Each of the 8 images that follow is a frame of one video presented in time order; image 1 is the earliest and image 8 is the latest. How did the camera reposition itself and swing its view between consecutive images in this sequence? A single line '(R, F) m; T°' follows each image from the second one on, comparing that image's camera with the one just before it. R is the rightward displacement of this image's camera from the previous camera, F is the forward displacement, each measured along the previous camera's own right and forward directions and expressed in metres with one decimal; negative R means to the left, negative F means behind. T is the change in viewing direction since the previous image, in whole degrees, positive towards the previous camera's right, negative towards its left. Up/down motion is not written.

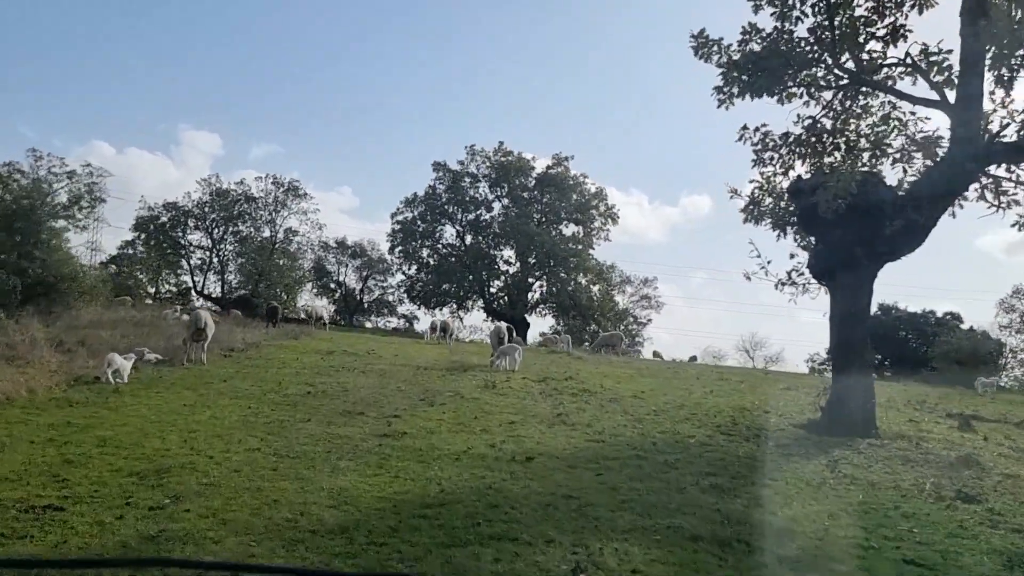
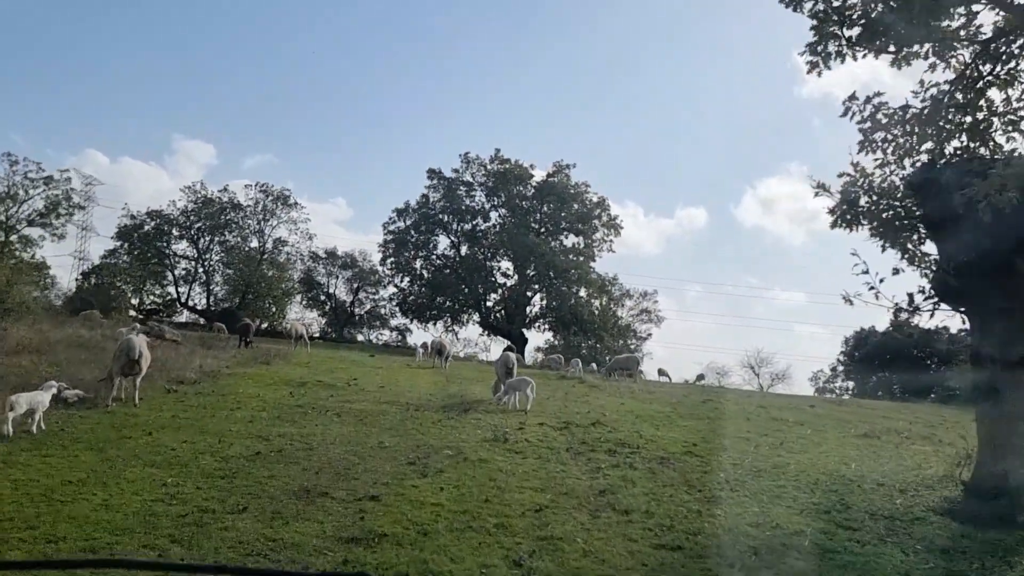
(-0.4, +4.5) m; 0°
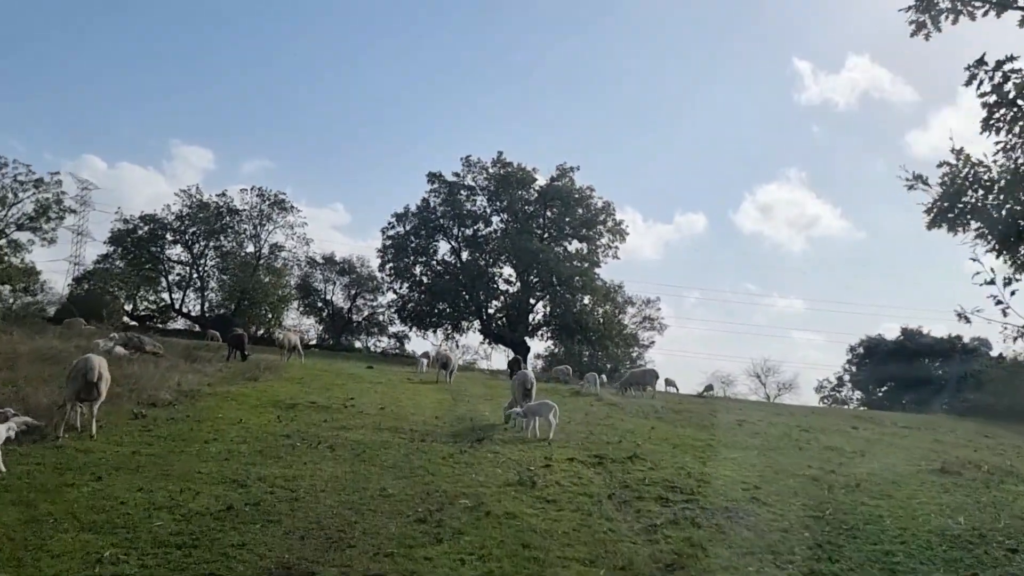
(-0.5, +2.6) m; 0°
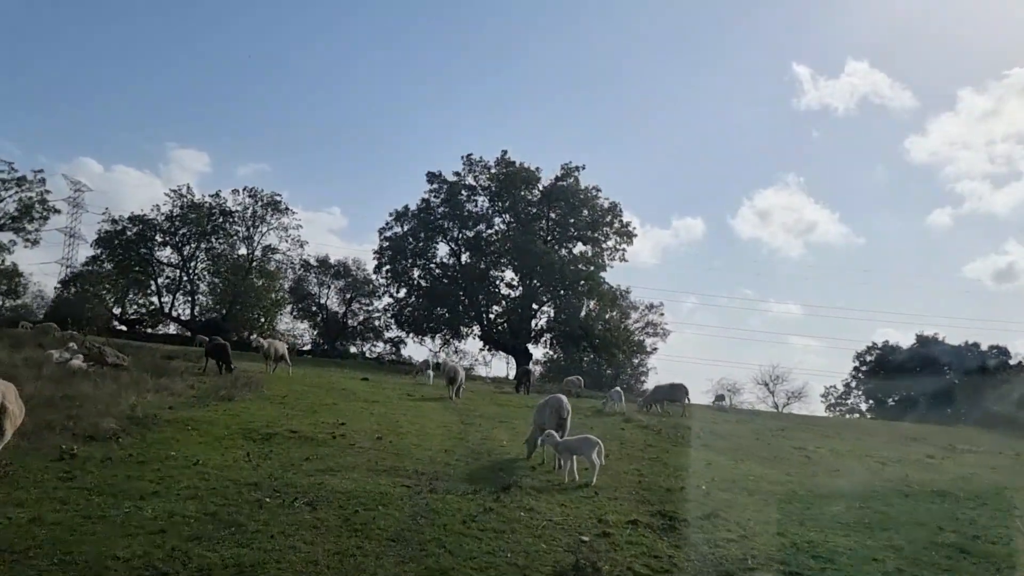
(-0.6, +3.7) m; 0°
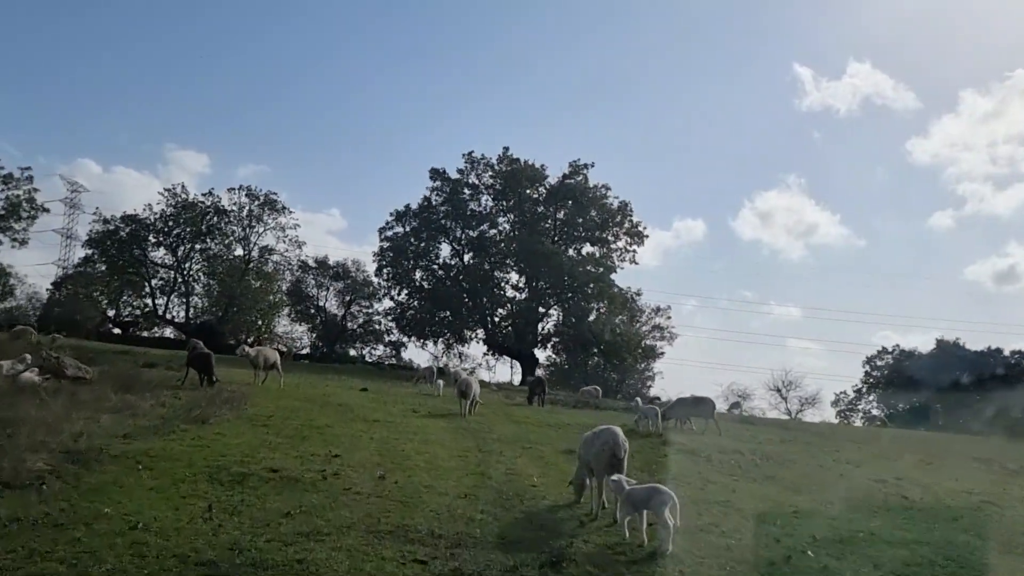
(-0.6, +3.4) m; 0°
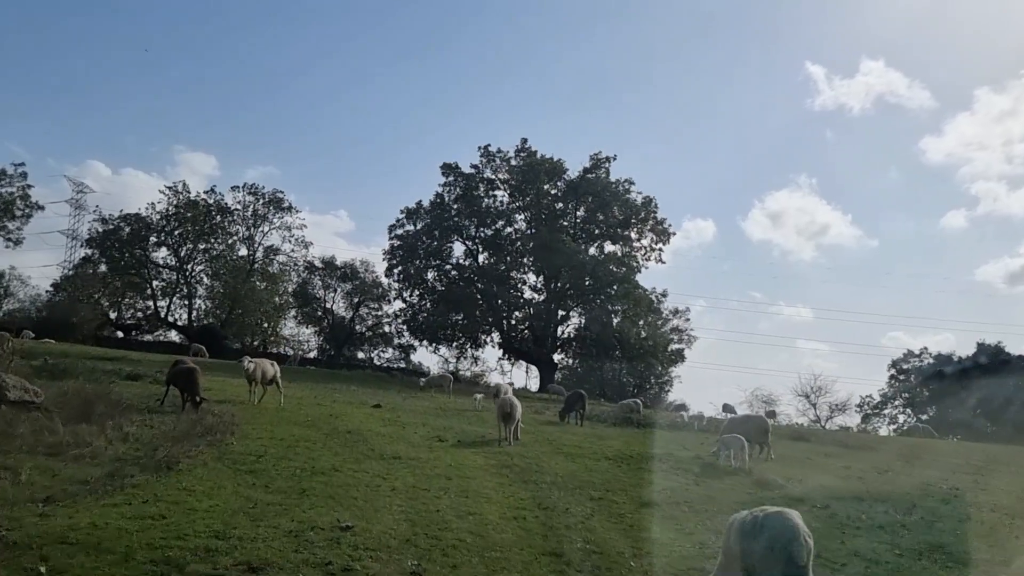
(-1.0, +4.6) m; 0°
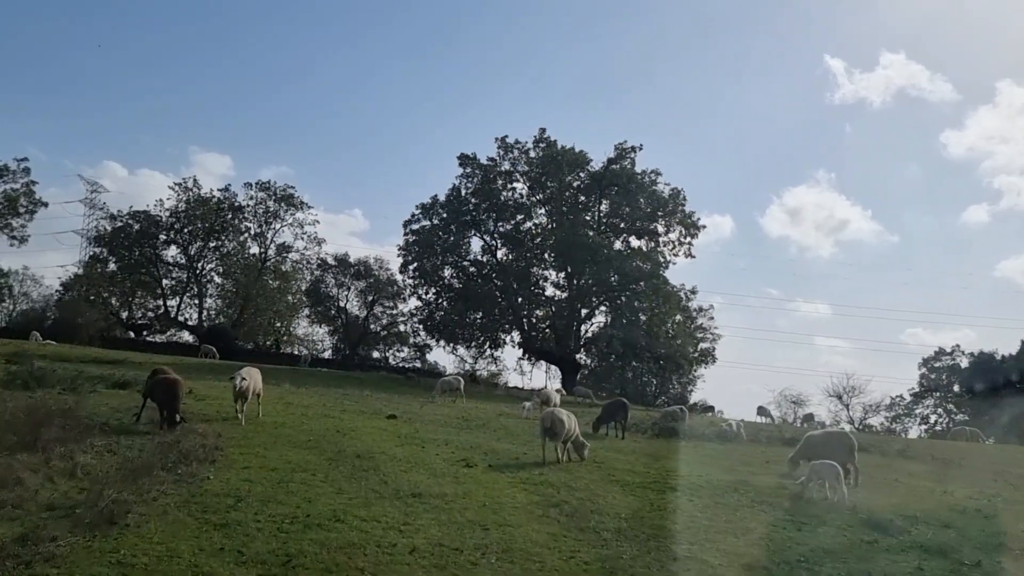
(-0.6, +3.7) m; -1°
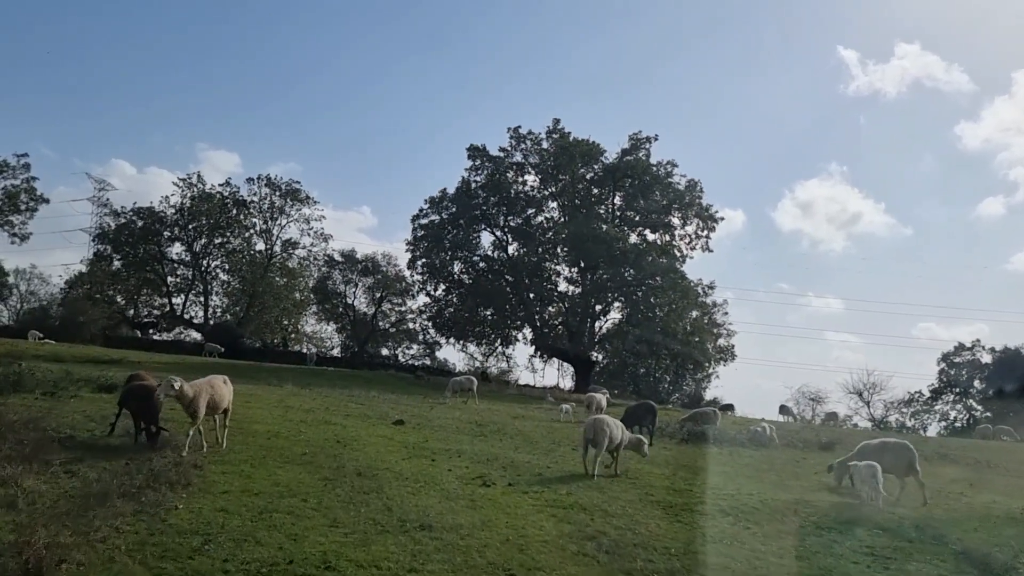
(-0.2, +2.3) m; -1°
